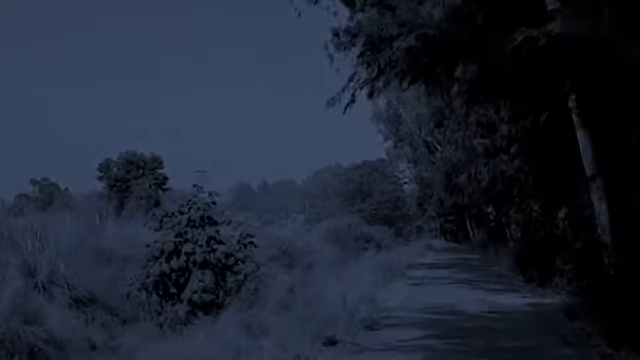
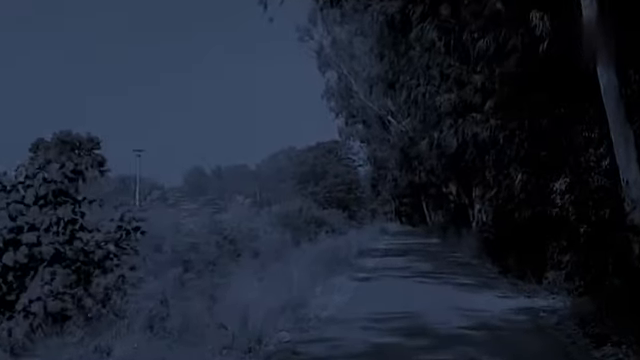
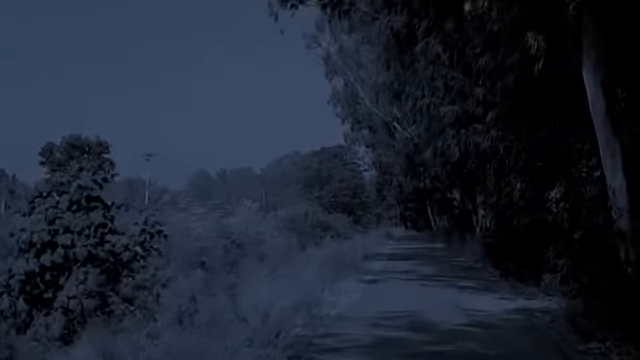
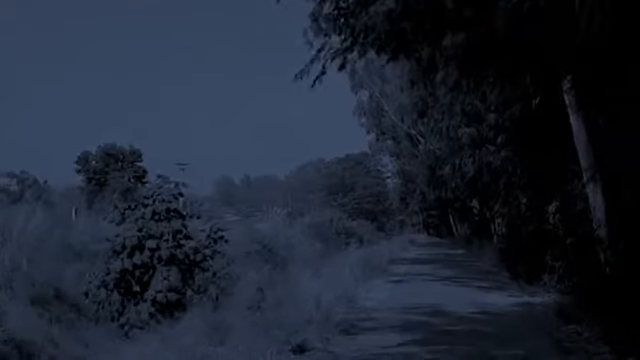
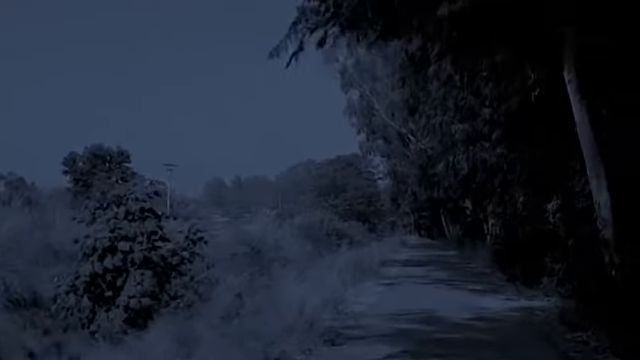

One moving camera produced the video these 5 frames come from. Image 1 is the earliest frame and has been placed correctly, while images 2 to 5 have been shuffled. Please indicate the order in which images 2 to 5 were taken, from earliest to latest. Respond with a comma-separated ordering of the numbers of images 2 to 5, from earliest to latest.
4, 5, 3, 2
